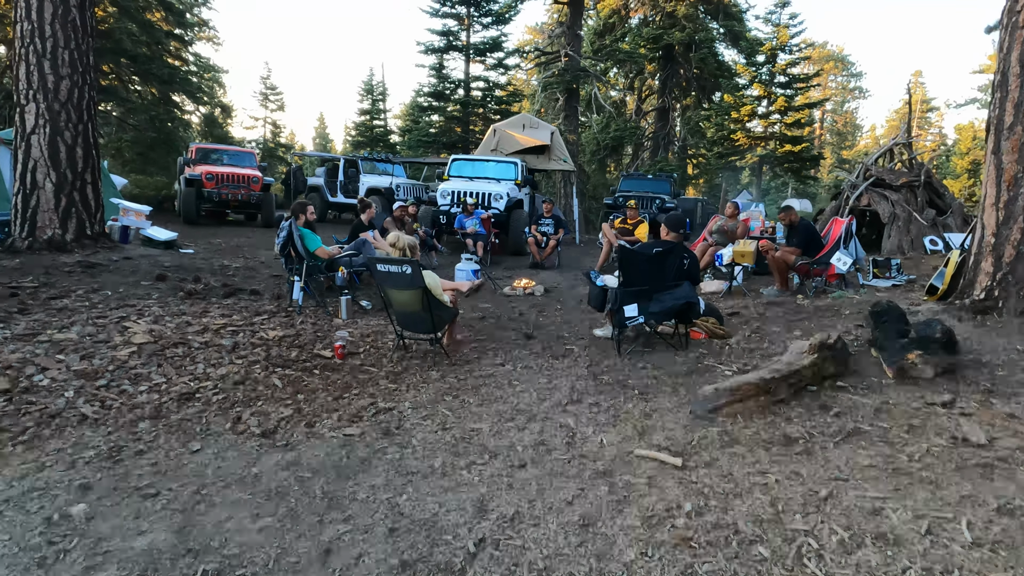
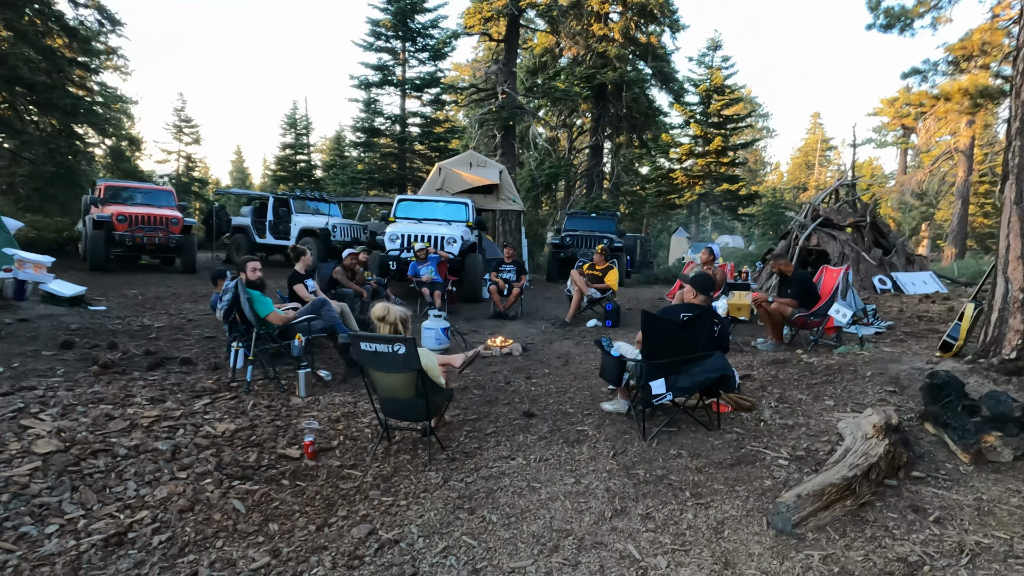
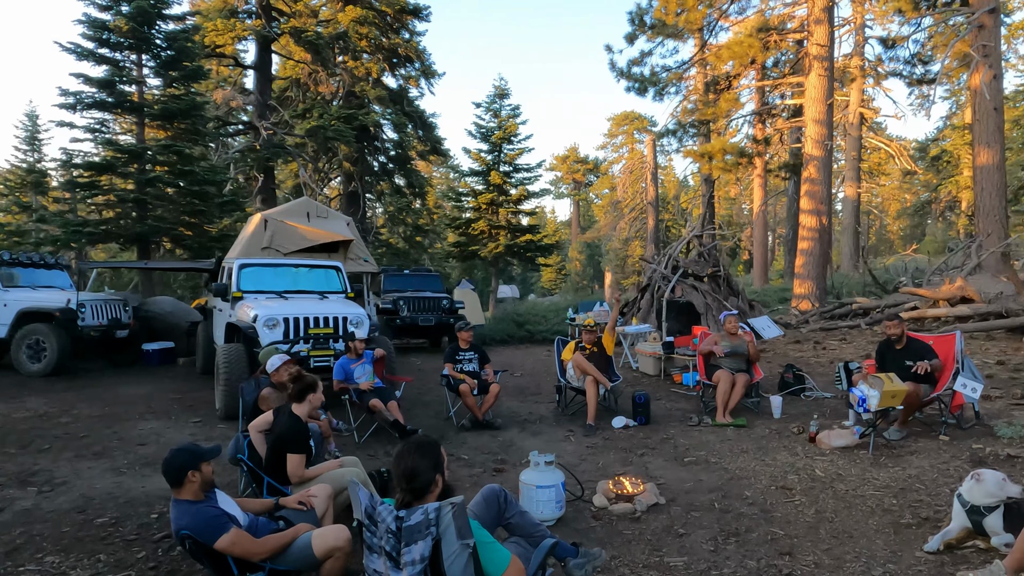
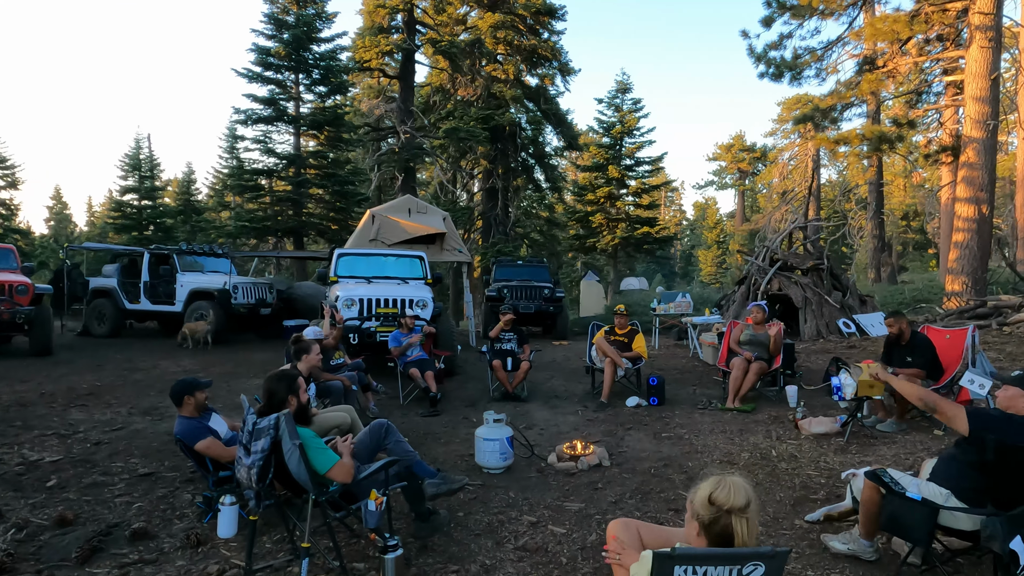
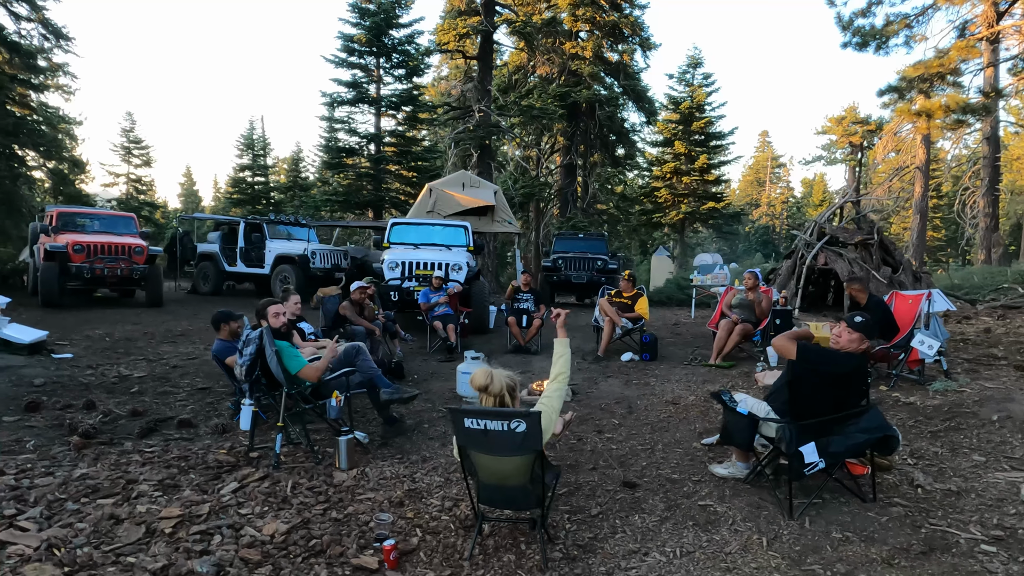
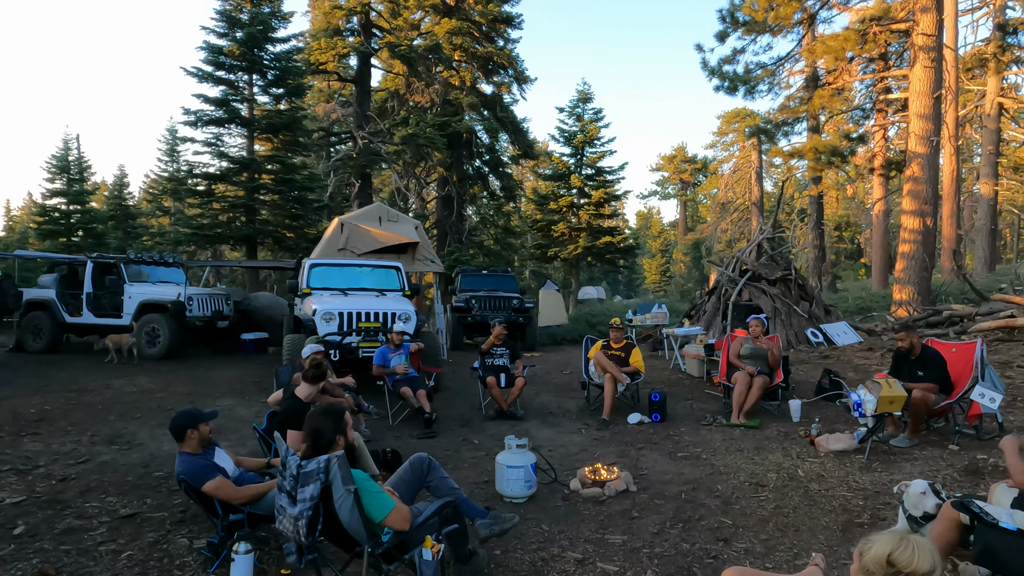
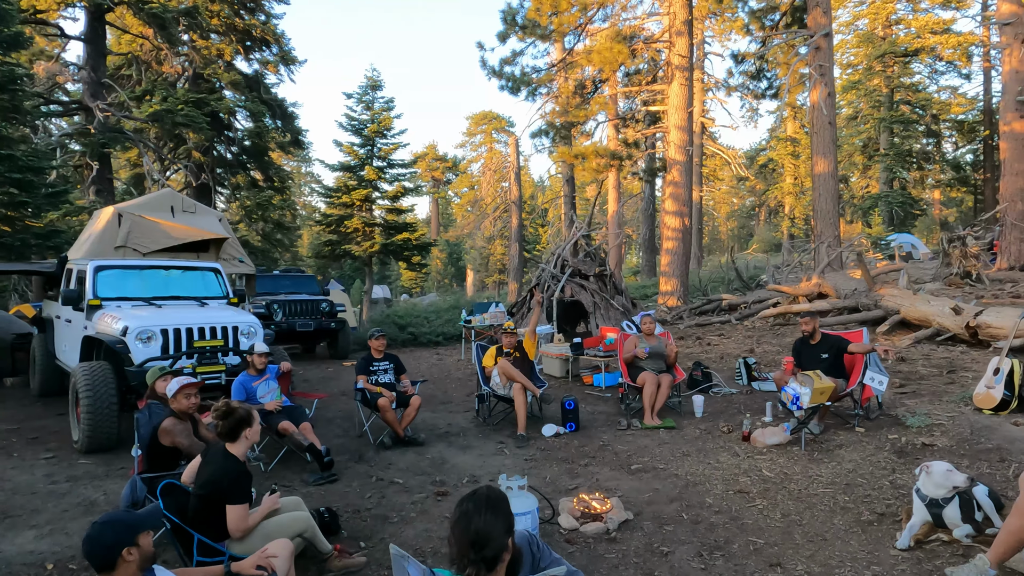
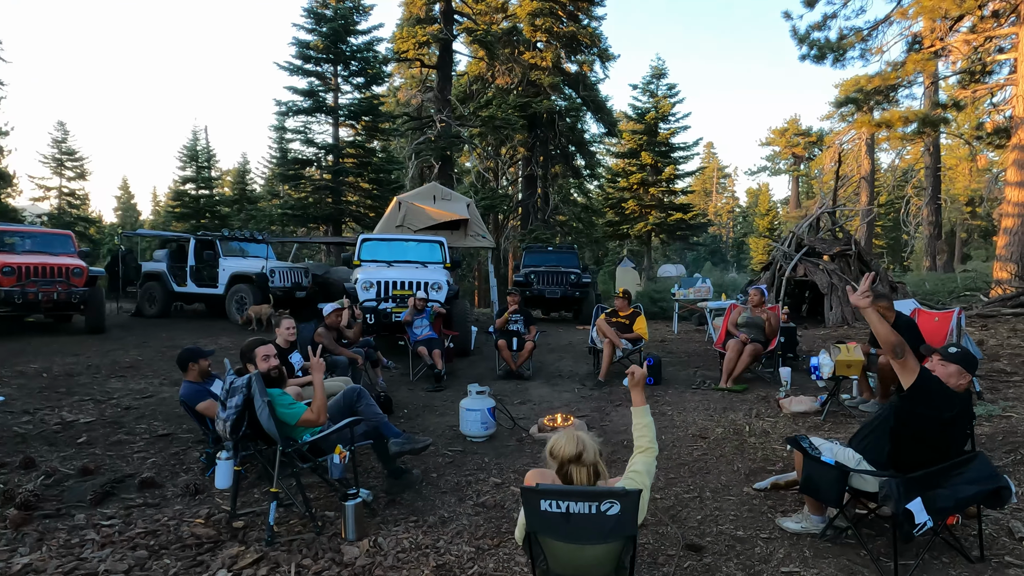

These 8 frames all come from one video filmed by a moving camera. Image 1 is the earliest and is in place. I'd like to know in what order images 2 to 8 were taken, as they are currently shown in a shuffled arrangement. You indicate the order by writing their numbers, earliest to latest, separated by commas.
2, 5, 8, 4, 6, 3, 7
